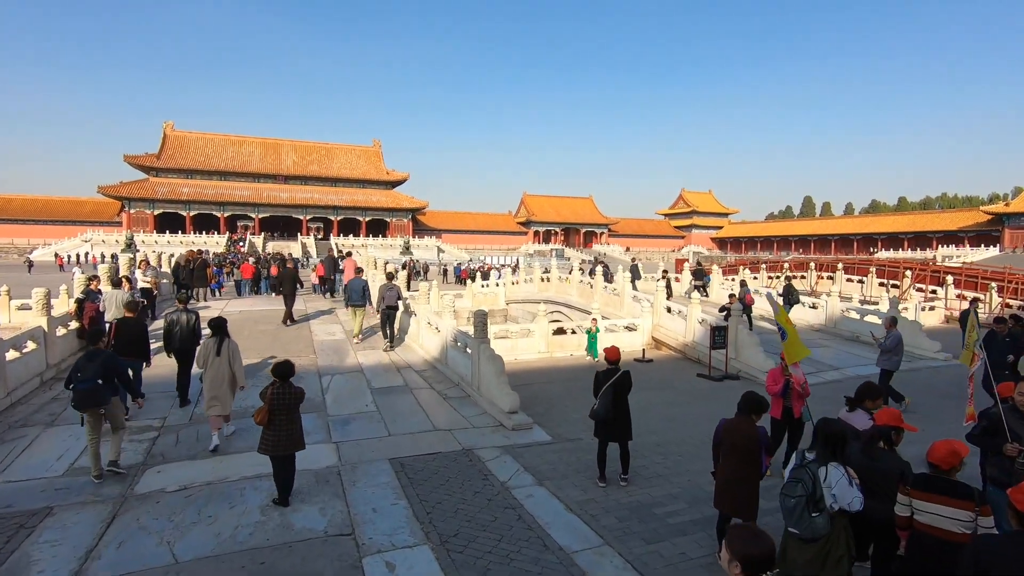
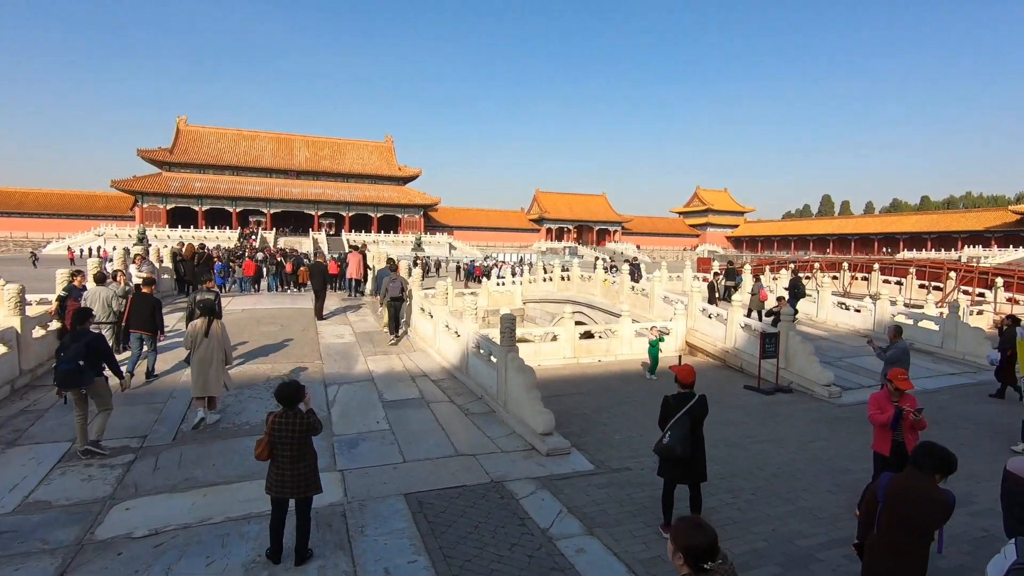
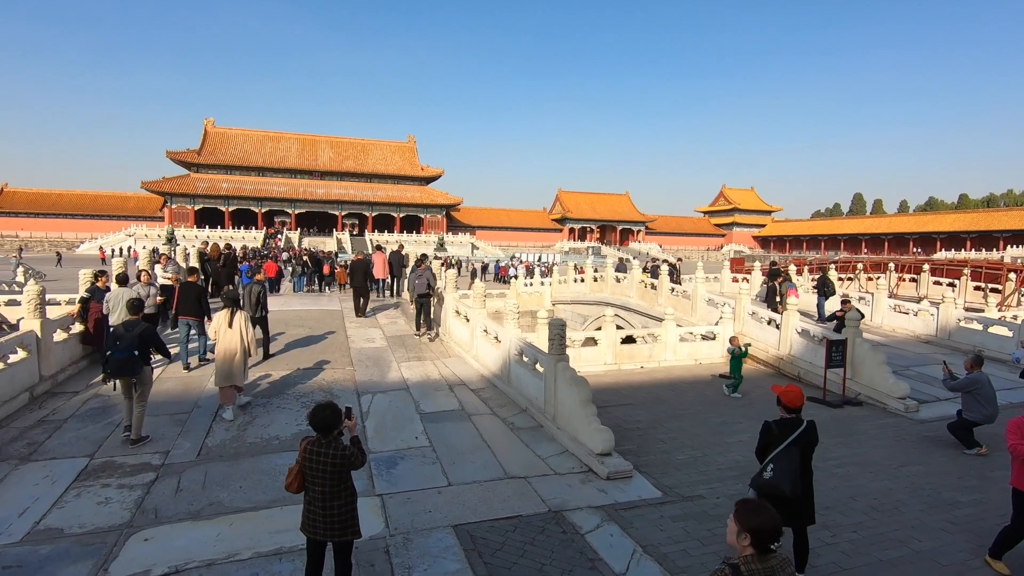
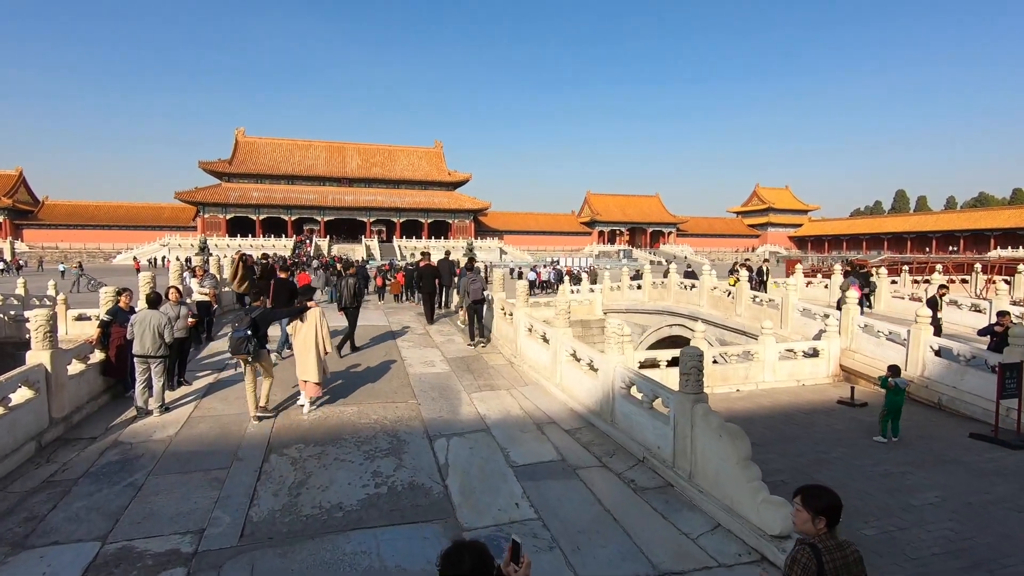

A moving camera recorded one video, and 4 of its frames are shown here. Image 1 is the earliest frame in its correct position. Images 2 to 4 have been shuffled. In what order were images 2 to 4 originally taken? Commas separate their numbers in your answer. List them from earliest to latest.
2, 3, 4
